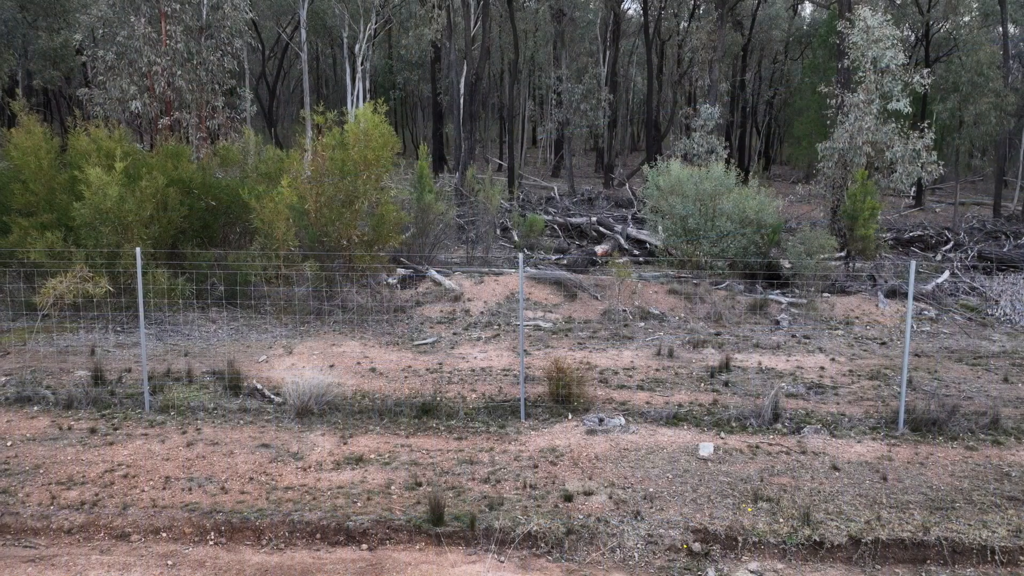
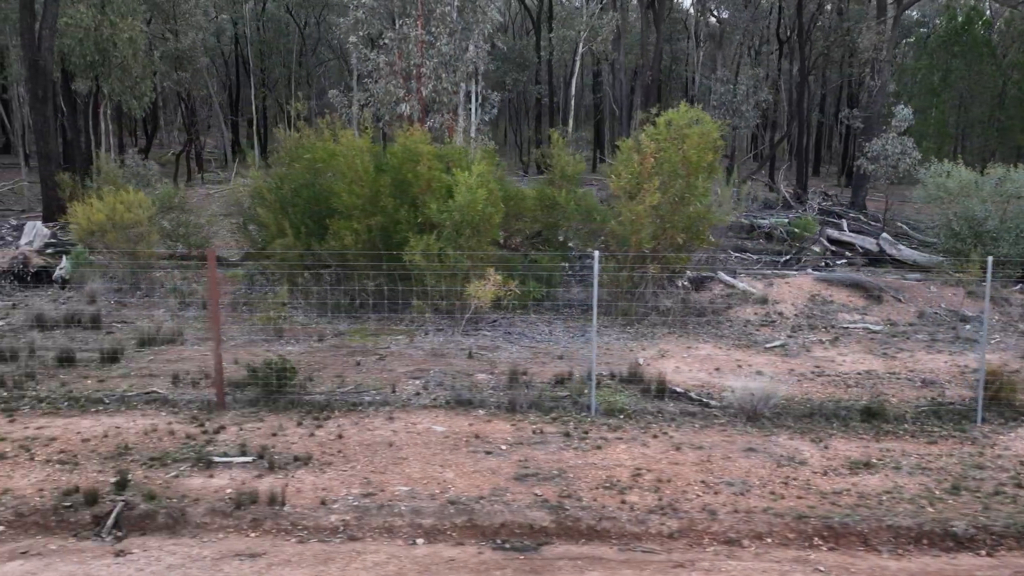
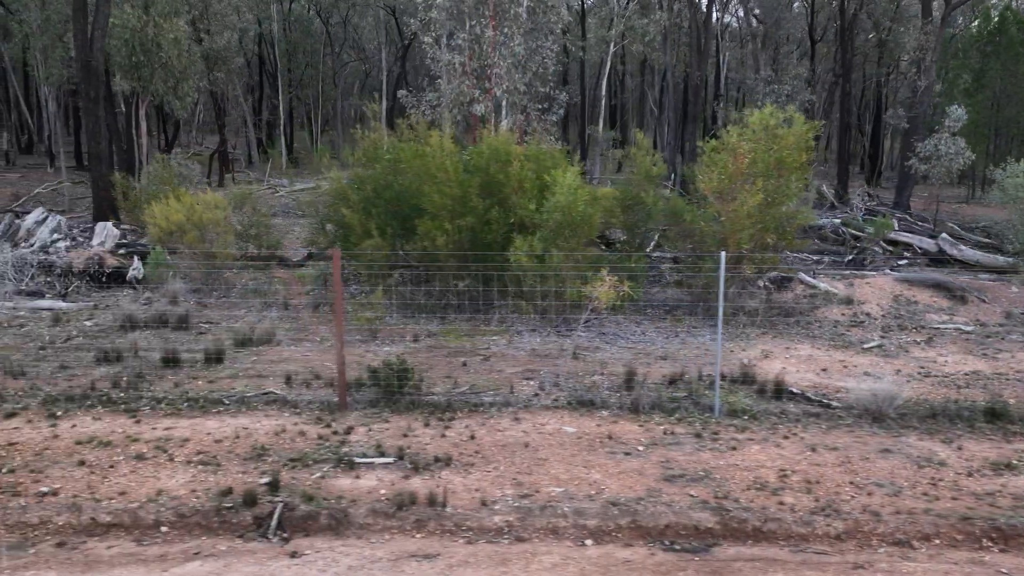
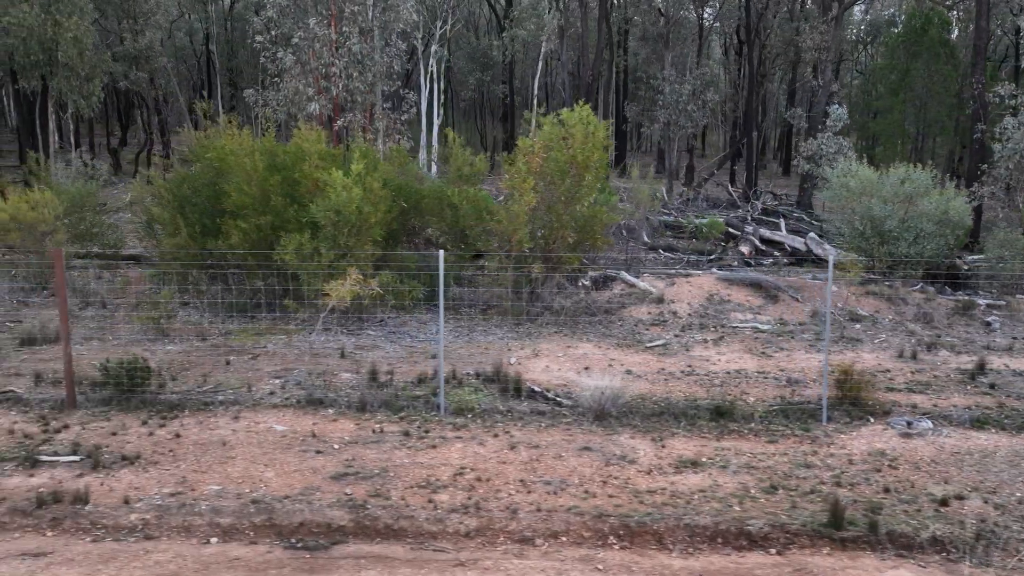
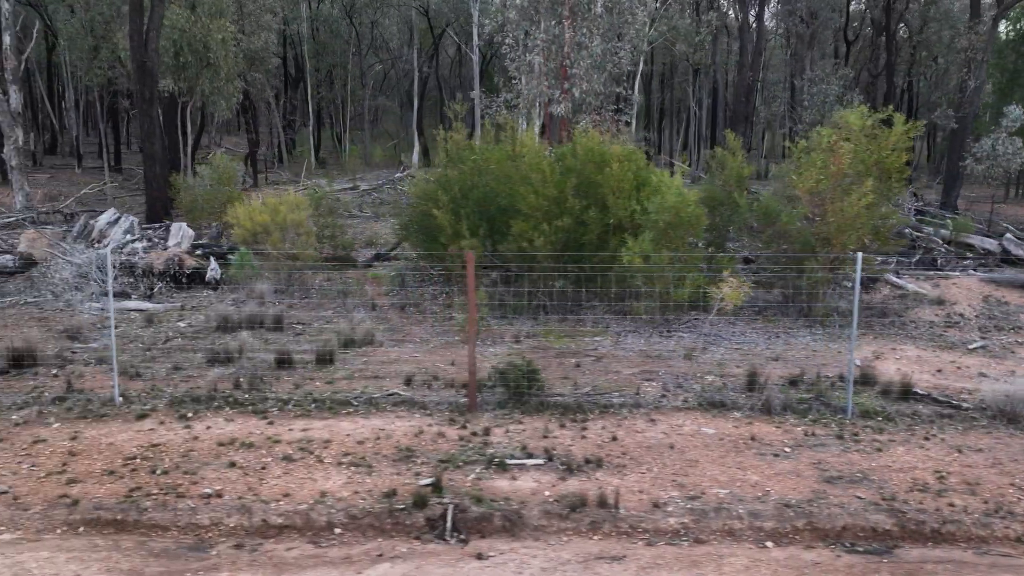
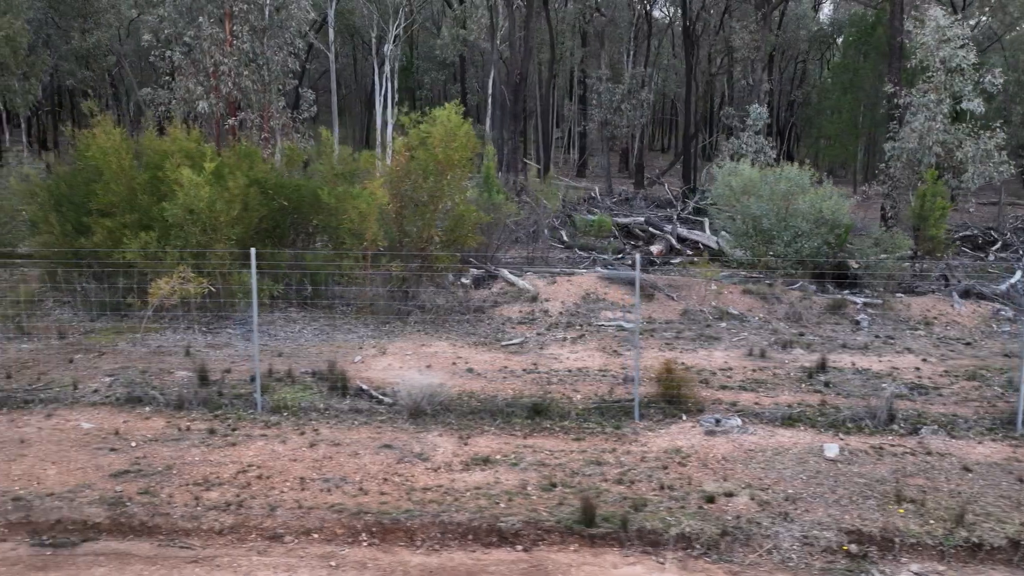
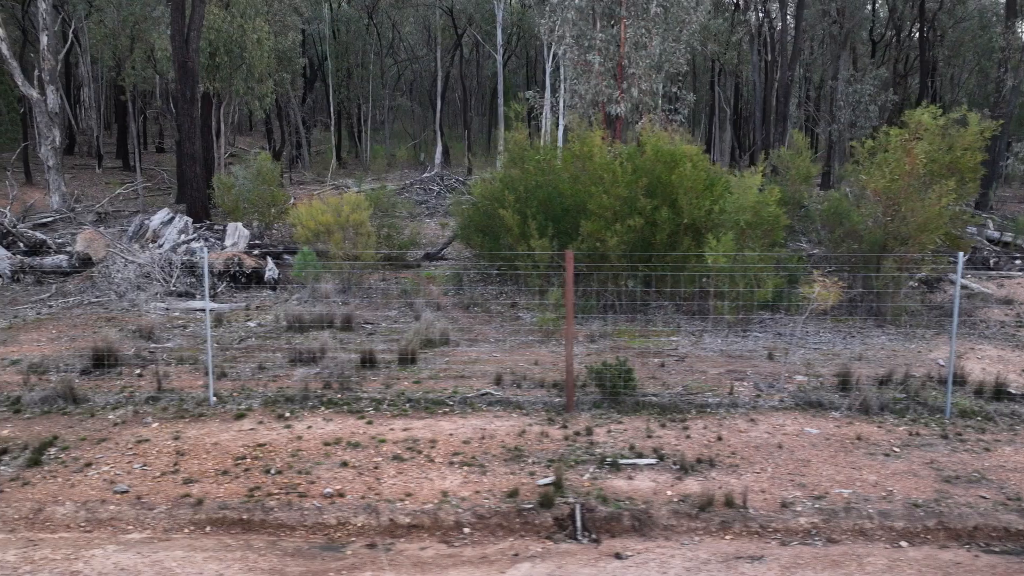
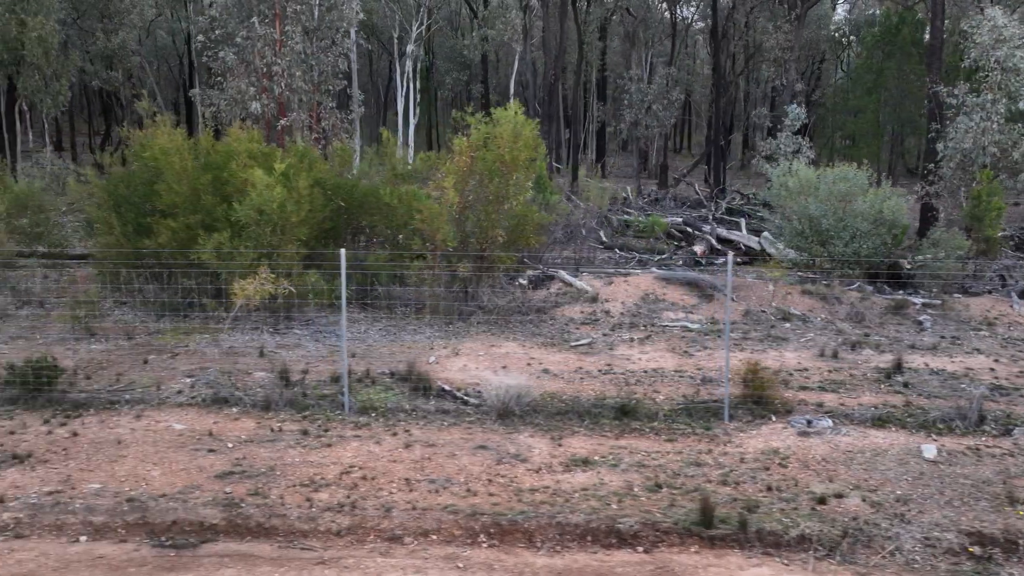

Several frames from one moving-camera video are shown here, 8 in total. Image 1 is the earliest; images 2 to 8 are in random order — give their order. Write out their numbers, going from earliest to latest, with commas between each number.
6, 8, 4, 2, 3, 5, 7
